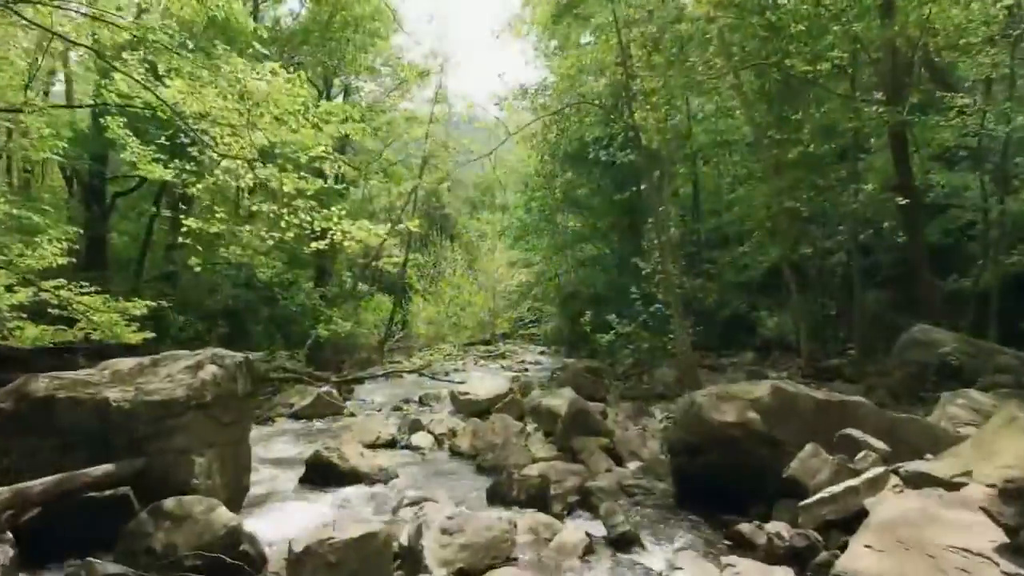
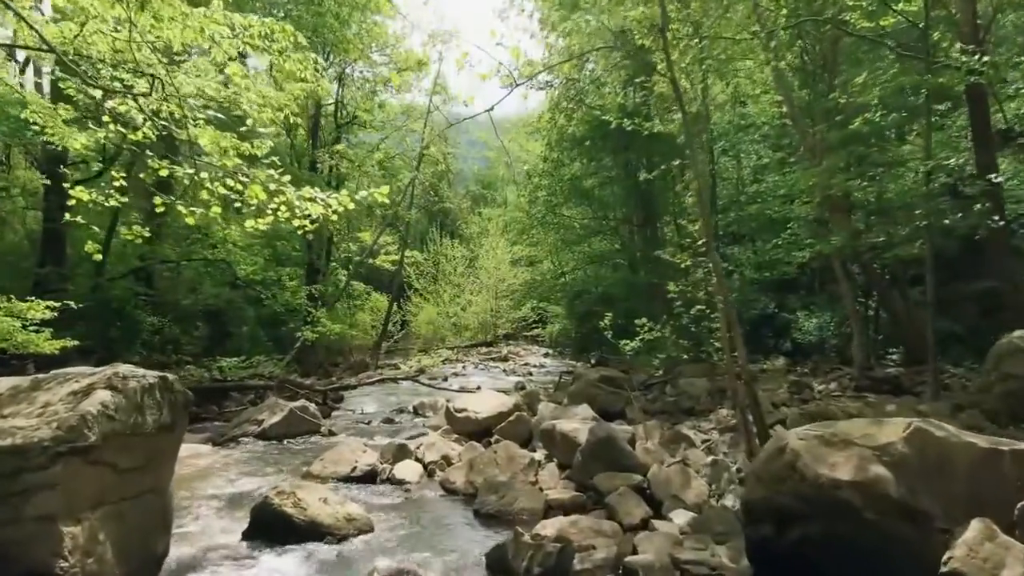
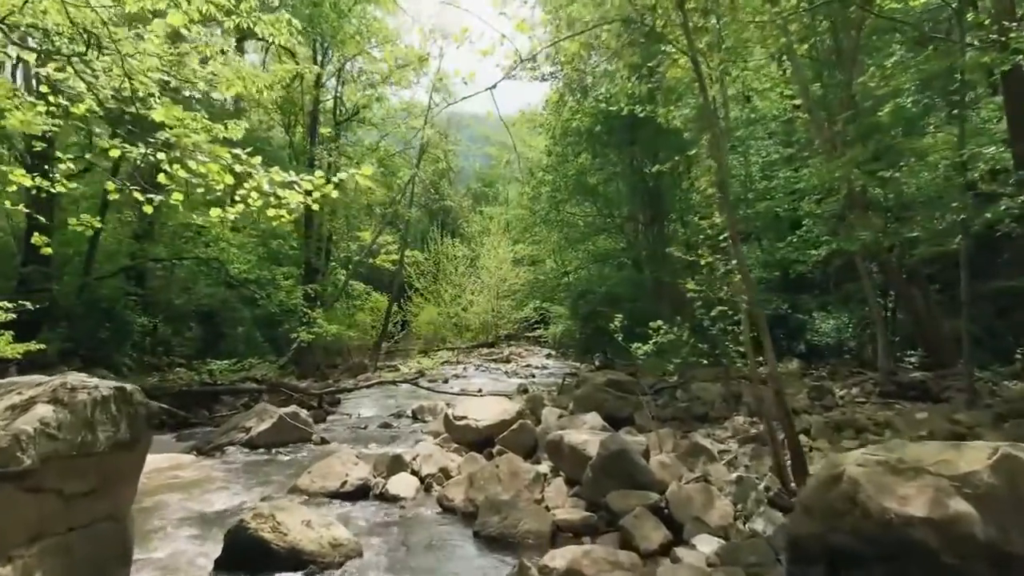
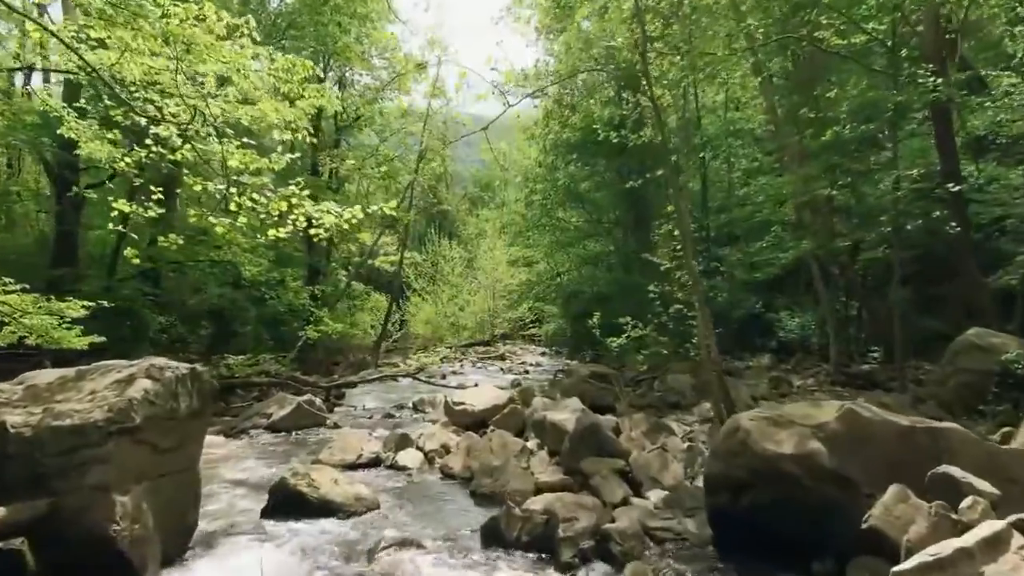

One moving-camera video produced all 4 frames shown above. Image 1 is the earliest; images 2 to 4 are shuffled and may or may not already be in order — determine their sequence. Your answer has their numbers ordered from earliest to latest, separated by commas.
4, 2, 3
